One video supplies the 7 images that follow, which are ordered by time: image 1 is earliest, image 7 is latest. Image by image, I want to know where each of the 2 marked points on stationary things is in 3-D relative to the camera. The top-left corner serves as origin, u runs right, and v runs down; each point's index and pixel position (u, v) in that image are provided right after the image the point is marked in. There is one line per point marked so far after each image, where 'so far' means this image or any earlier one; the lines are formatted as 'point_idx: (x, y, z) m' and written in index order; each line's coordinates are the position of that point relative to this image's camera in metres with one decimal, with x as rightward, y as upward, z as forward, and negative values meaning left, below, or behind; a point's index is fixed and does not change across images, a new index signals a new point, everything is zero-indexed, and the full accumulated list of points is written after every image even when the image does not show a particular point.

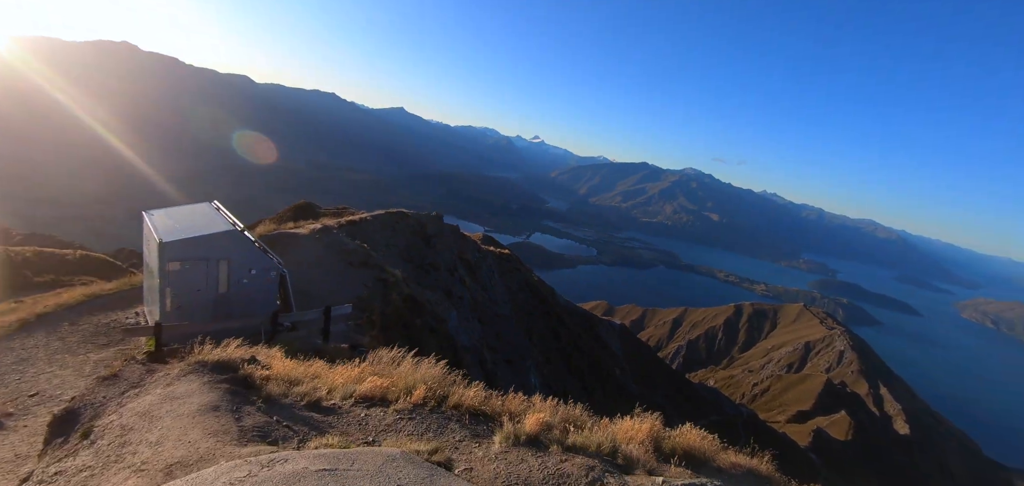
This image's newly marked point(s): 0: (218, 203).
0: (-12.9, +1.8, +20.0) m
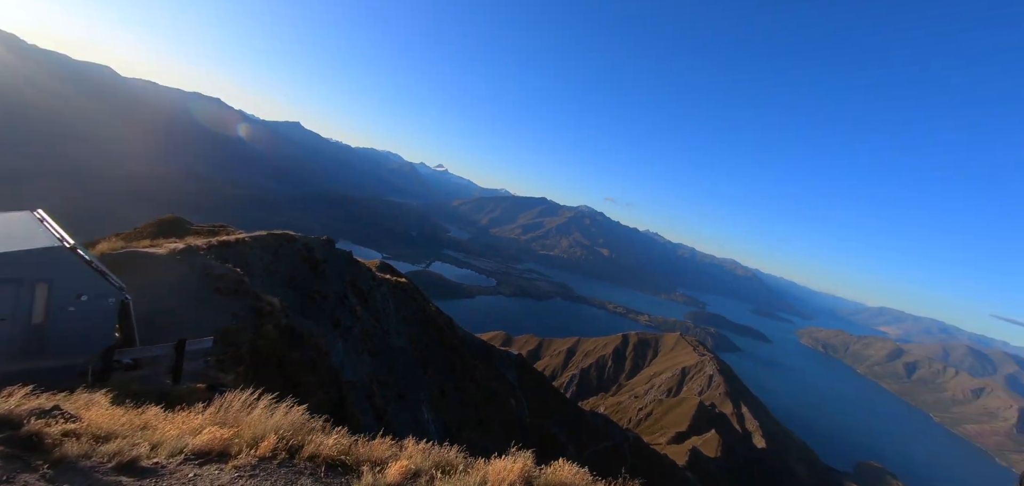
0: (-17.0, +1.1, +16.5) m
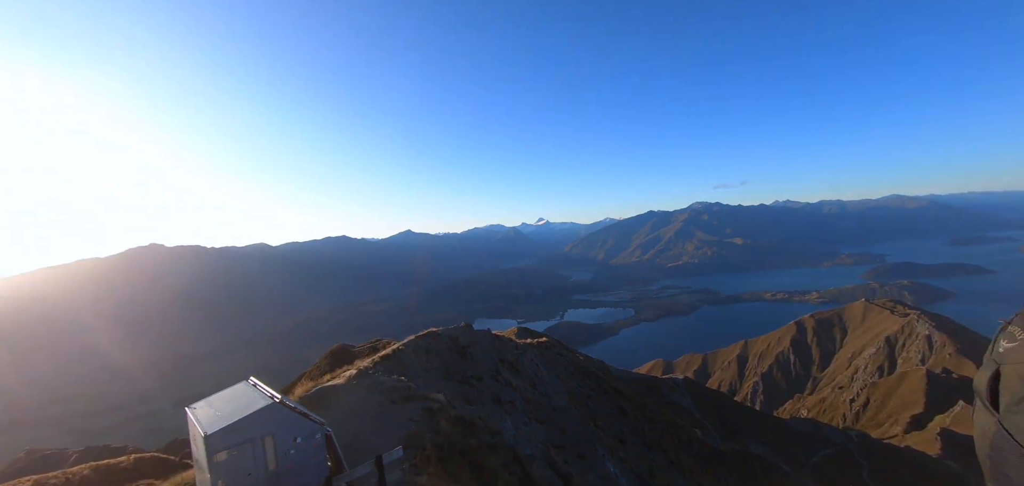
0: (-11.5, -6.0, +20.2) m
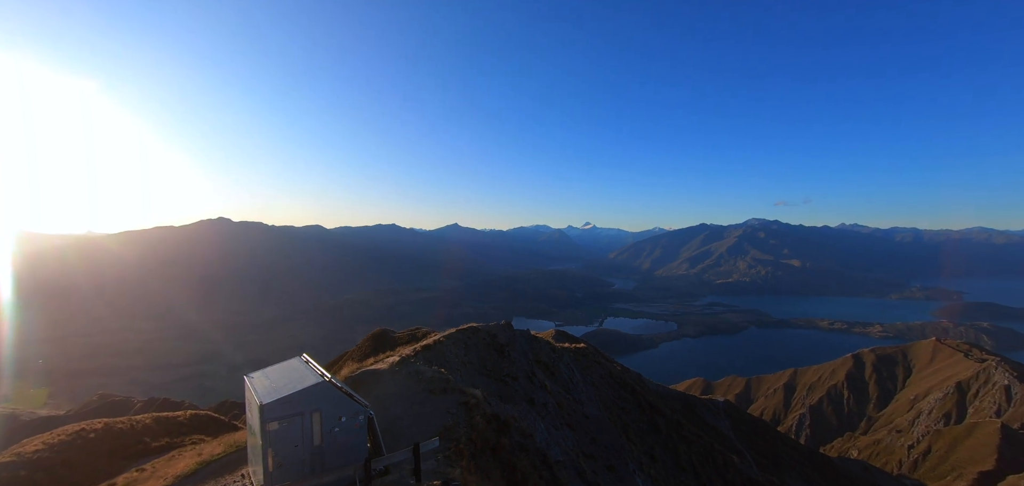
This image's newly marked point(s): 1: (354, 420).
0: (-9.7, -5.3, +21.5) m
1: (-6.2, -6.9, +18.0) m
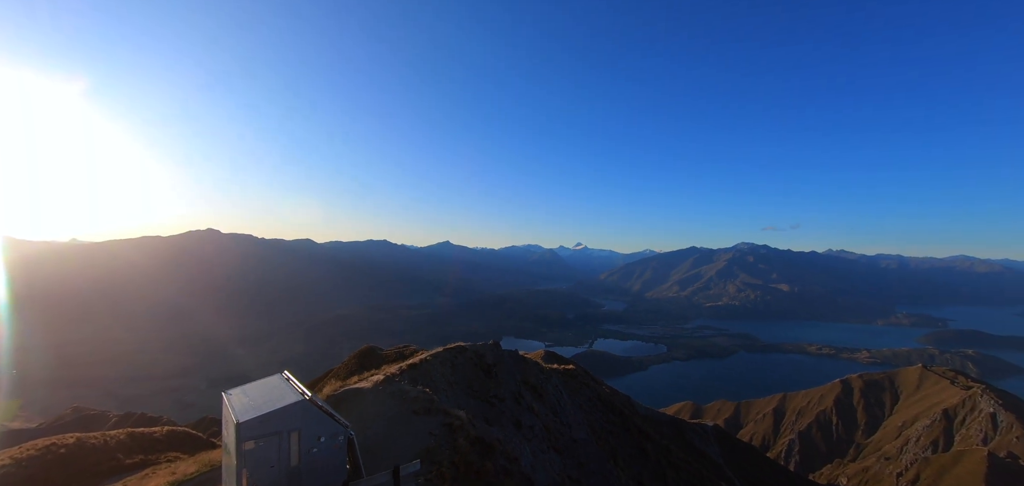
0: (-10.4, -5.9, +21.0) m
1: (-6.8, -7.5, +17.5) m
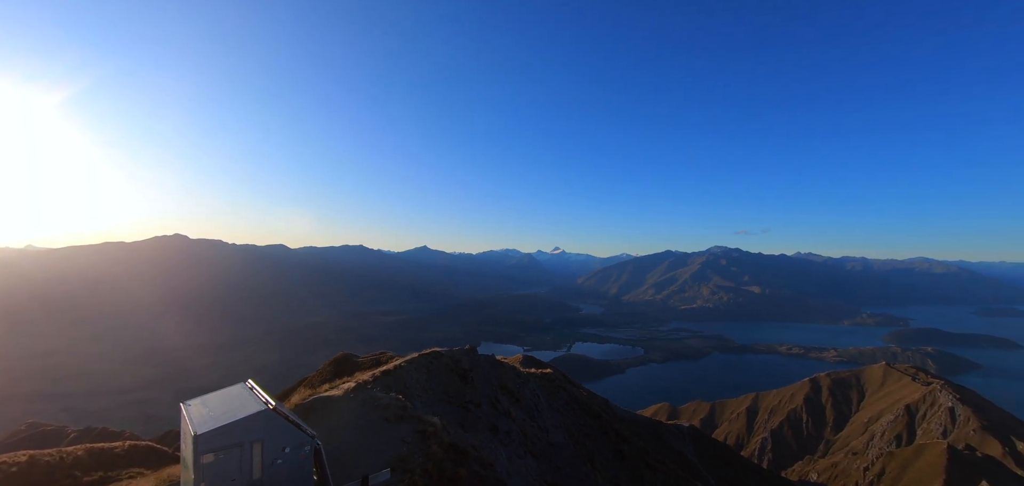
0: (-11.5, -6.1, +20.1) m
1: (-7.8, -7.6, +16.8) m
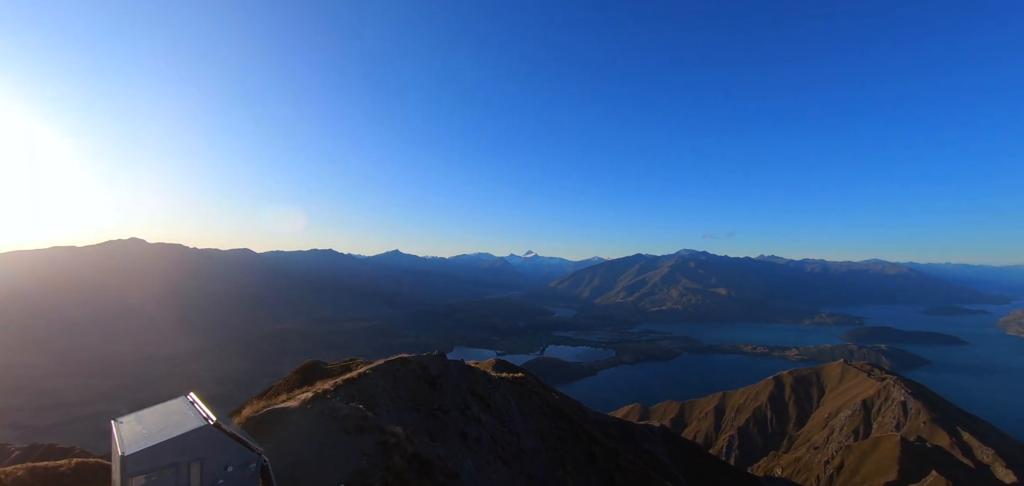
0: (-13.0, -6.1, +18.6) m
1: (-9.1, -7.6, +15.5) m
